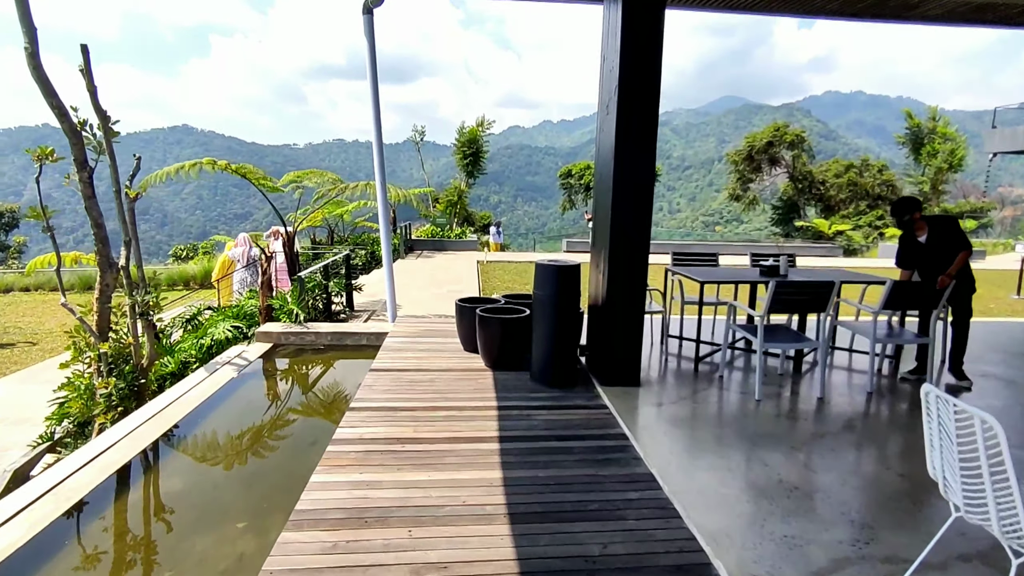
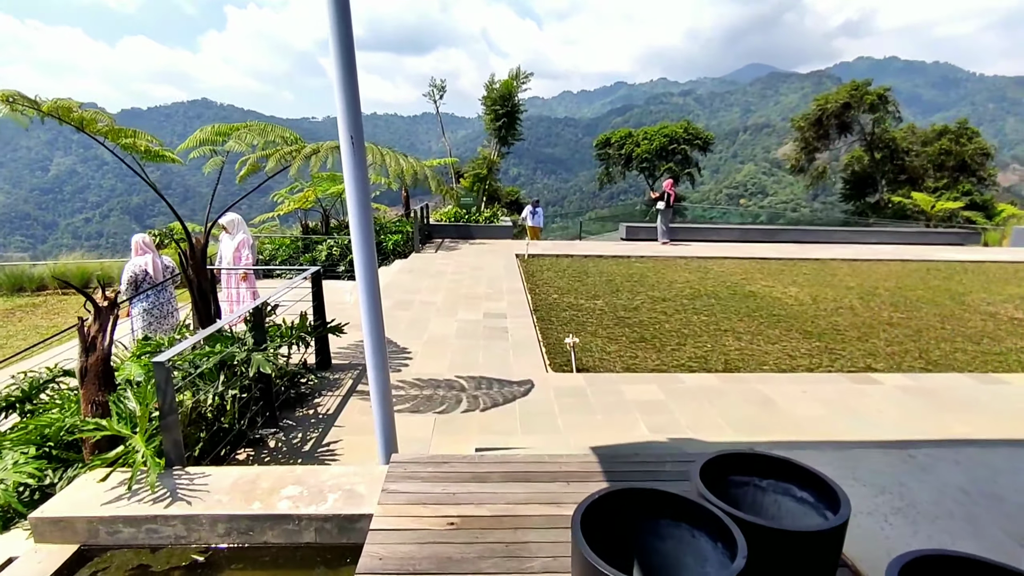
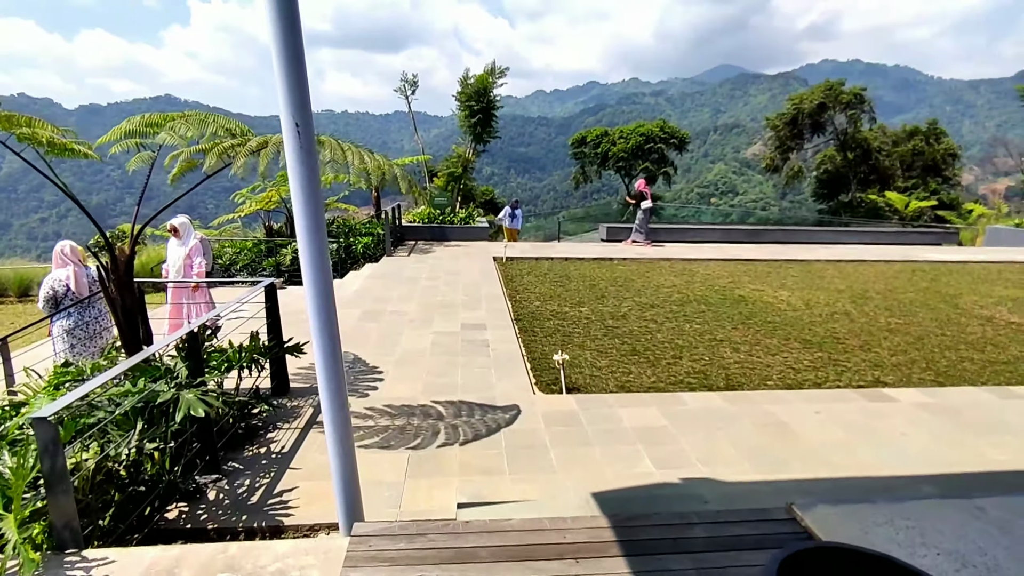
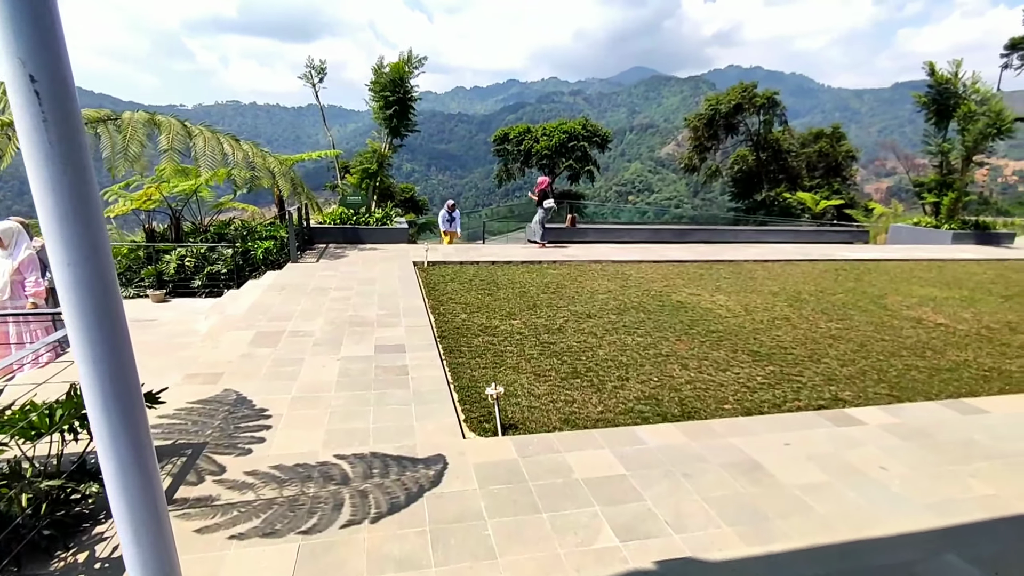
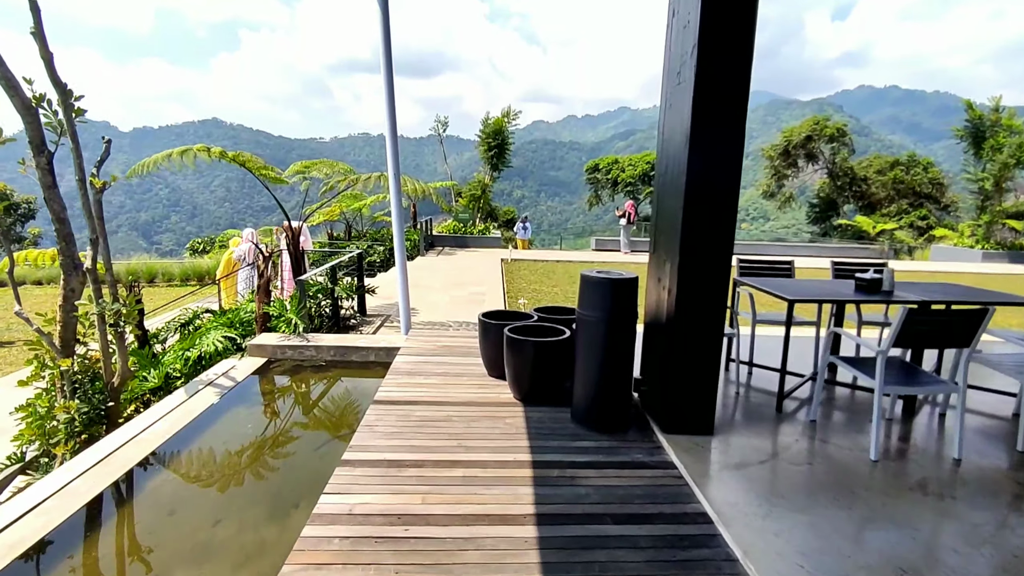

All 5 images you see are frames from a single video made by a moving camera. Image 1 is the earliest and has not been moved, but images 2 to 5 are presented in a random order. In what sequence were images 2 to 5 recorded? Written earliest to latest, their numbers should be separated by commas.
5, 2, 3, 4
